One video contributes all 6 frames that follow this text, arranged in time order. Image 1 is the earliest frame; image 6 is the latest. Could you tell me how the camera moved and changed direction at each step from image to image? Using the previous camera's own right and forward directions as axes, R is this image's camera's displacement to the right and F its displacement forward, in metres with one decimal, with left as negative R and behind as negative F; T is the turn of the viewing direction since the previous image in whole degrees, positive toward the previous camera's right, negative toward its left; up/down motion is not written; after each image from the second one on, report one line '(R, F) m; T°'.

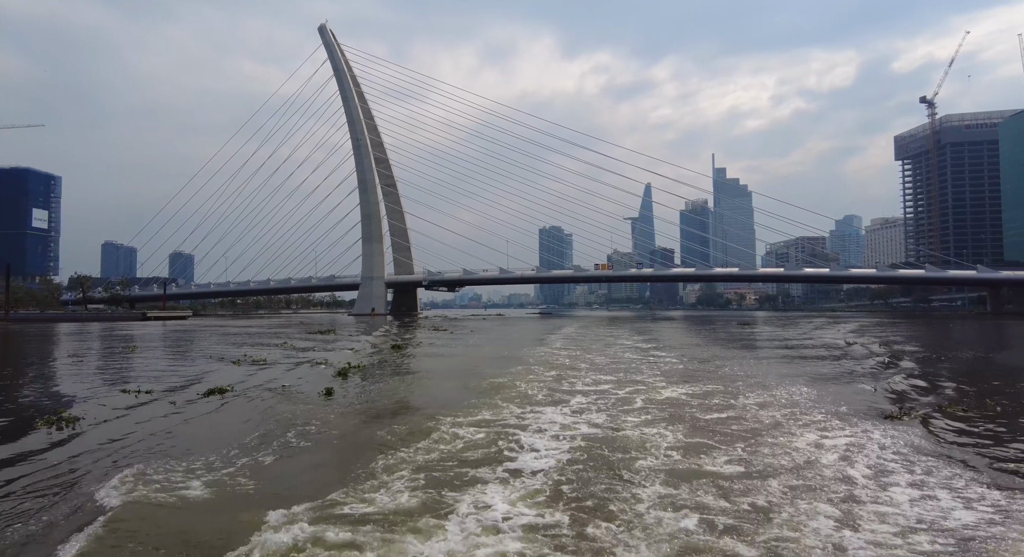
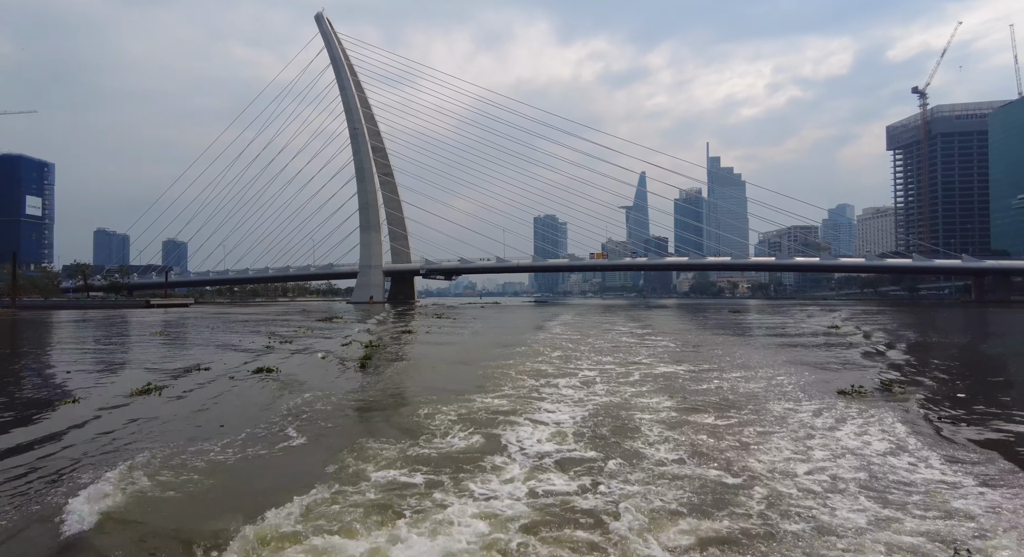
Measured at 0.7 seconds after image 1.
(-0.3, -0.9) m; +1°
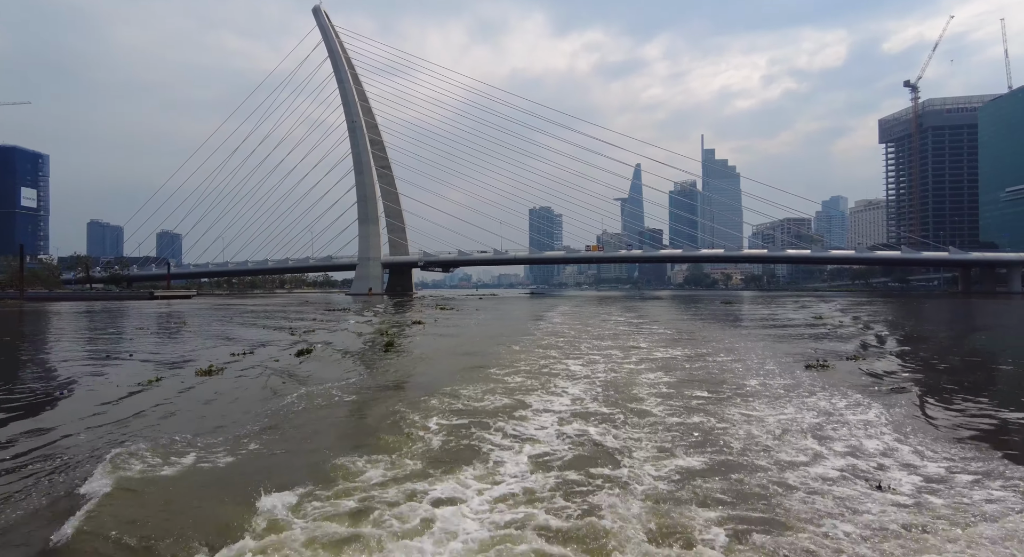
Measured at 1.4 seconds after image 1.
(-0.3, -0.9) m; +1°
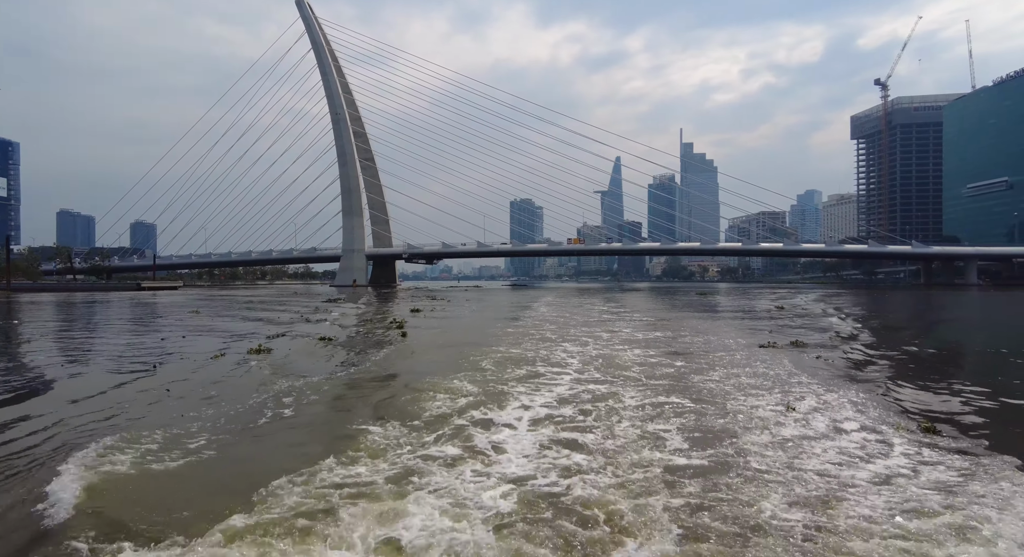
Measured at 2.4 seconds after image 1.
(-0.3, -1.2) m; +2°
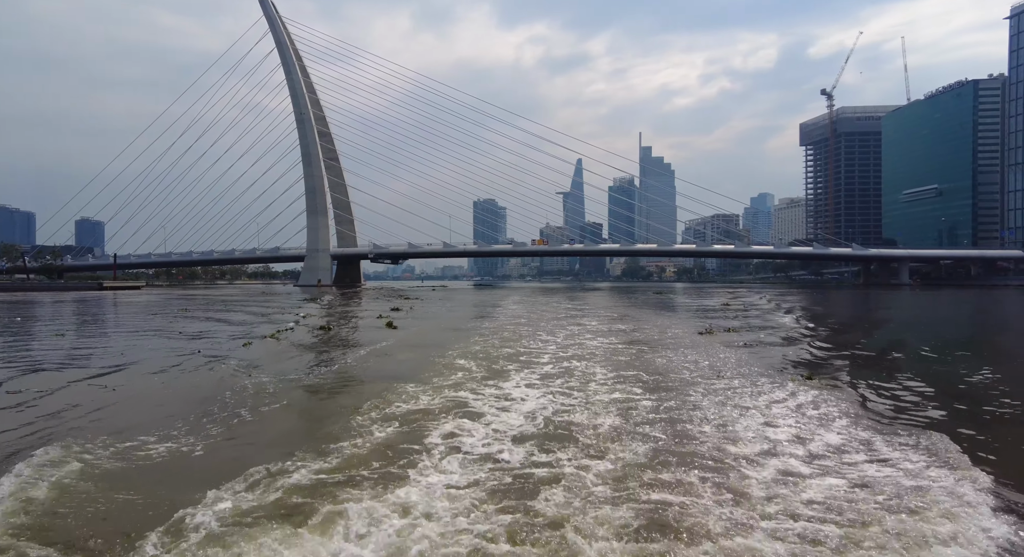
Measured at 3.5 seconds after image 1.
(-0.3, -1.3) m; +4°
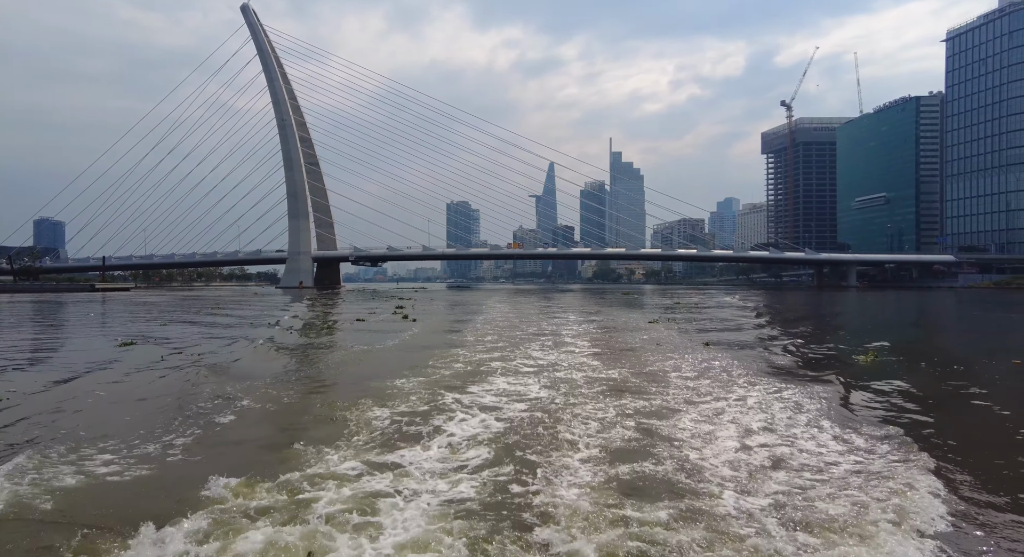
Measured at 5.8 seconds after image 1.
(-0.6, -2.7) m; +3°
